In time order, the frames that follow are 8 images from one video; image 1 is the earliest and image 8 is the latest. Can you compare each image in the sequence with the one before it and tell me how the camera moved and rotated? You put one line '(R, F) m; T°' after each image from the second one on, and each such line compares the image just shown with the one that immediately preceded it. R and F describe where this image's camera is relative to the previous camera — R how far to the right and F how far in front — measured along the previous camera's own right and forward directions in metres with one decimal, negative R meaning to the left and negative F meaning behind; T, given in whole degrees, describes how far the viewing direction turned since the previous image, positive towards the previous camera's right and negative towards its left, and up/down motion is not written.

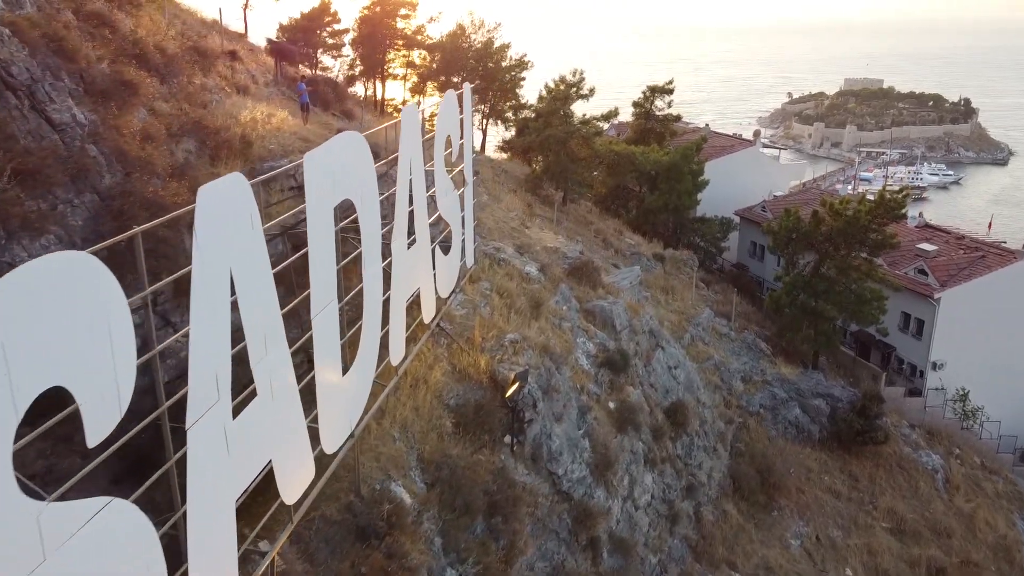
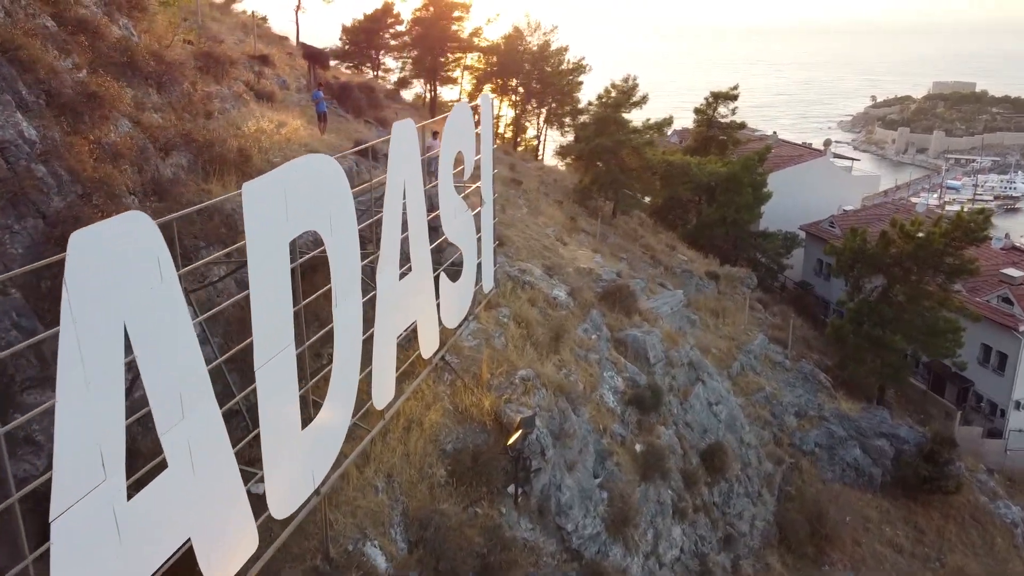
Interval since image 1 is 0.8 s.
(+0.7, +1.1) m; -5°
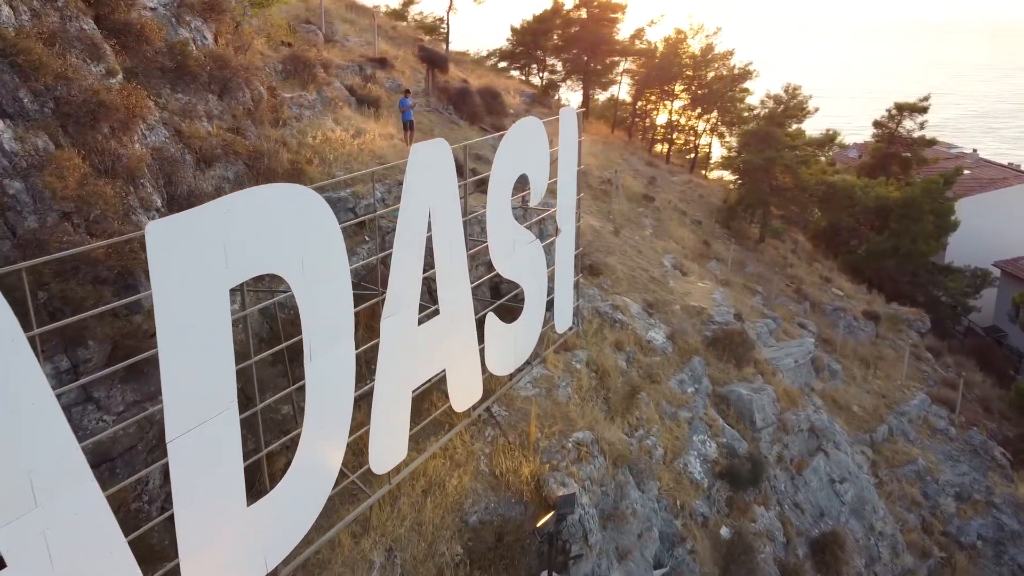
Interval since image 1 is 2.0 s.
(+1.2, +1.6) m; -12°
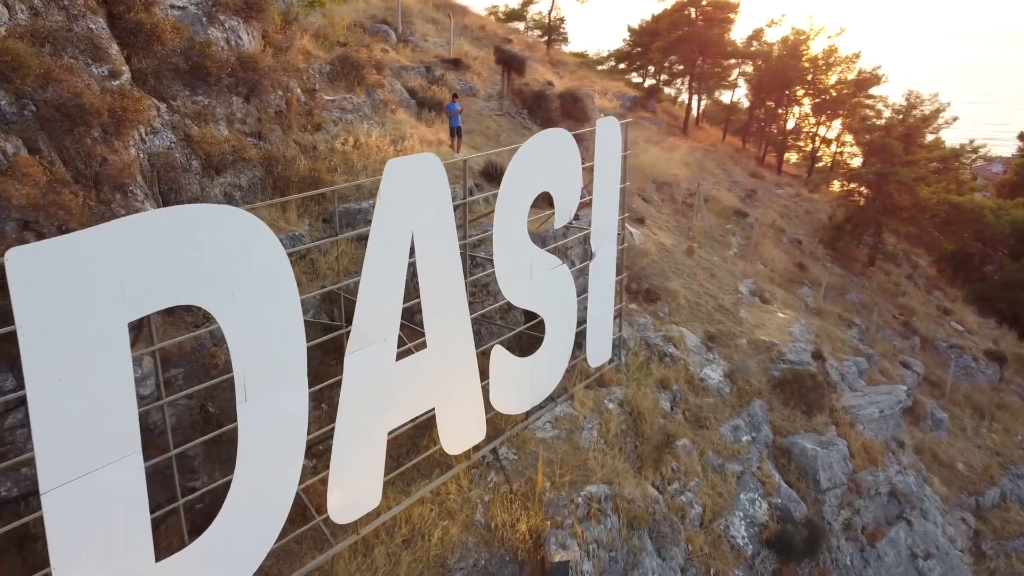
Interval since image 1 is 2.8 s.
(+1.1, +1.0) m; -9°
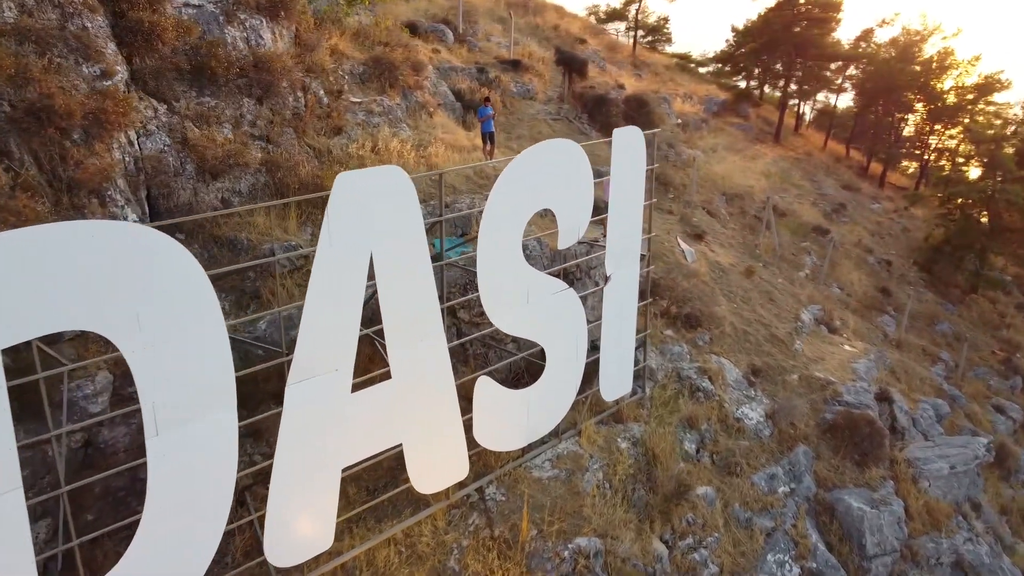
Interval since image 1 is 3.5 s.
(+1.0, +0.8) m; -7°
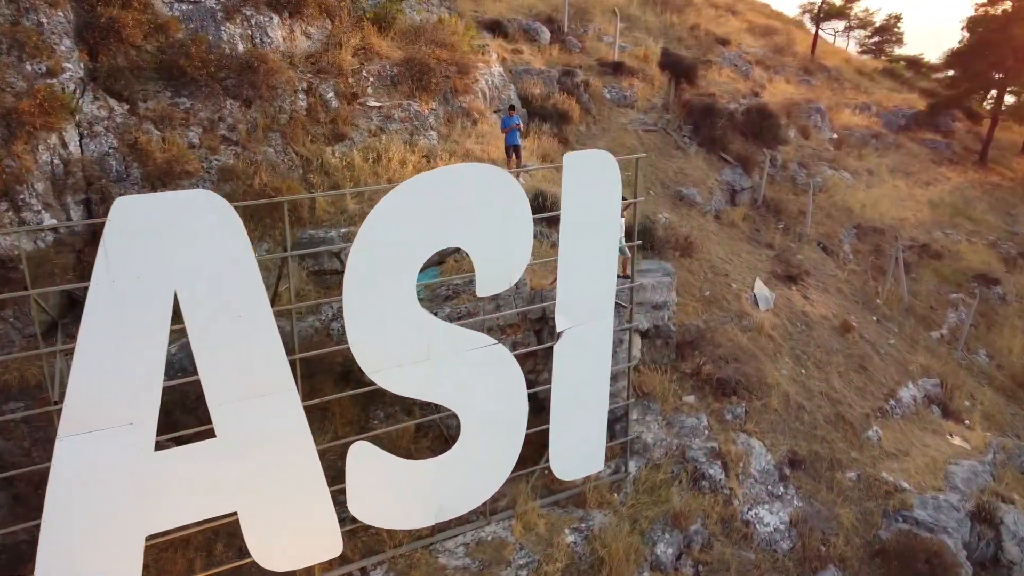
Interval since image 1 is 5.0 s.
(+2.3, +1.7) m; -15°
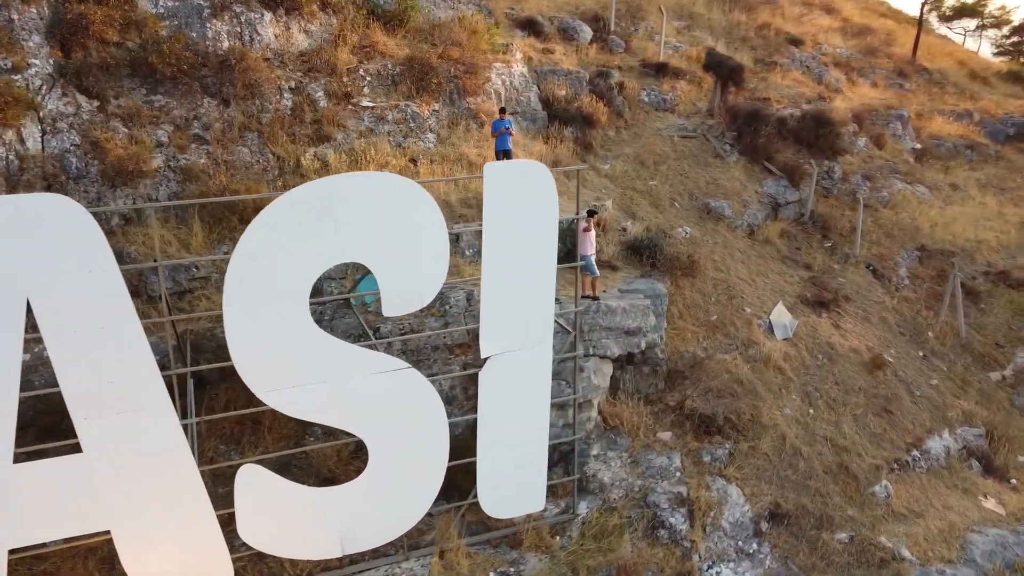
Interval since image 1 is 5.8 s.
(+1.4, +0.7) m; -8°
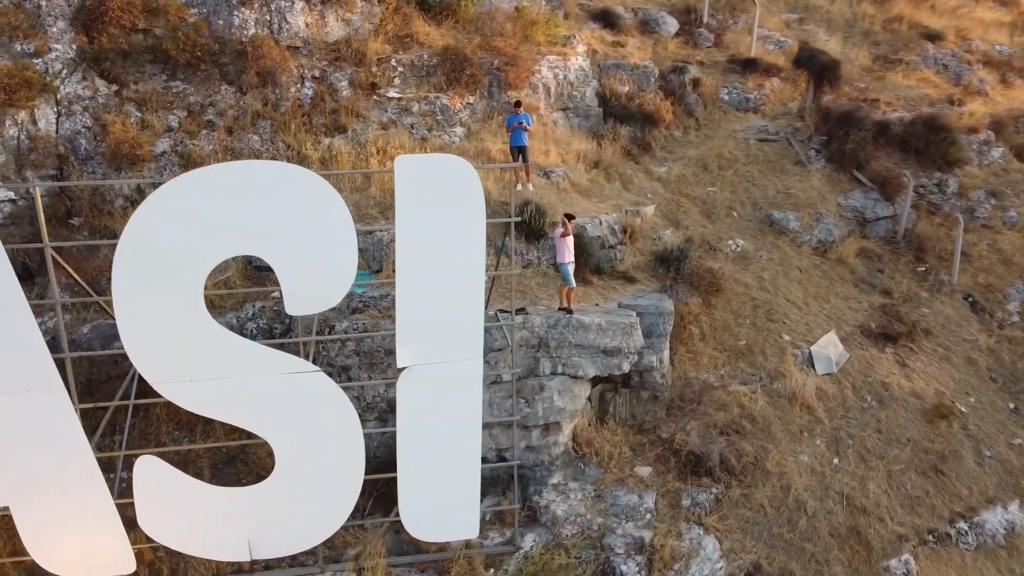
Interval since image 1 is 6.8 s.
(+1.7, +0.7) m; -12°
